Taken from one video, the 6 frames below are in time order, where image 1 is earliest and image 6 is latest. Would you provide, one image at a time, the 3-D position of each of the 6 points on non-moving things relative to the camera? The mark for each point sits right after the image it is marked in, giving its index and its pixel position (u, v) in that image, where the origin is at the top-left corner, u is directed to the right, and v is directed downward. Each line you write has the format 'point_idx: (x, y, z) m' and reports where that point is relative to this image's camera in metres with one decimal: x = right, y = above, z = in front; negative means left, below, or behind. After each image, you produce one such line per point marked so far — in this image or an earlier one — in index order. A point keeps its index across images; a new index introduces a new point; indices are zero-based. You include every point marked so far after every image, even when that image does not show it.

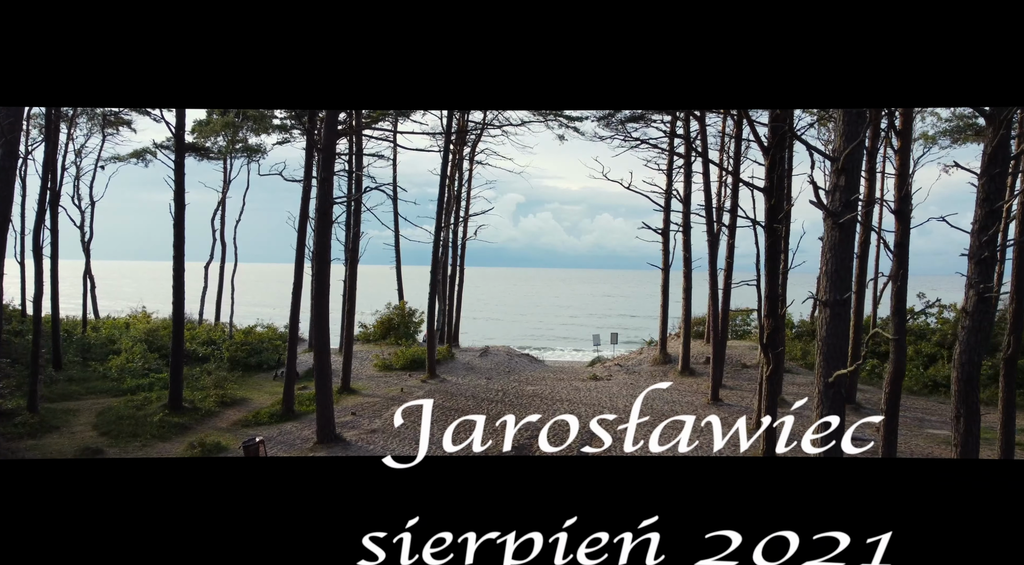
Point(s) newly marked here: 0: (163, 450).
0: (-5.8, -2.8, +12.3) m
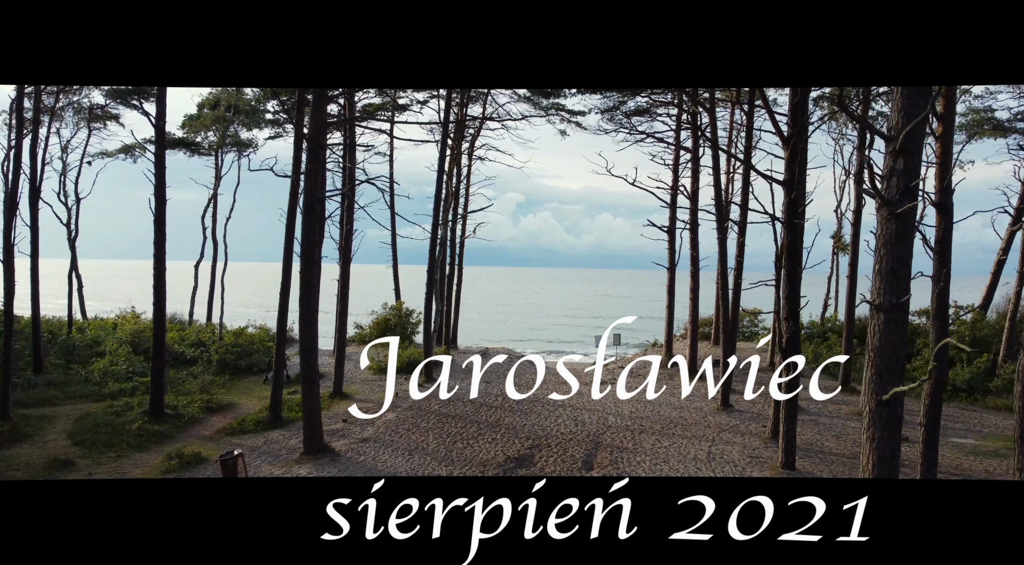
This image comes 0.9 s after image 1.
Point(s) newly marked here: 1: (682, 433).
0: (-5.8, -2.8, +11.6) m
1: (+3.1, -2.7, +13.6) m
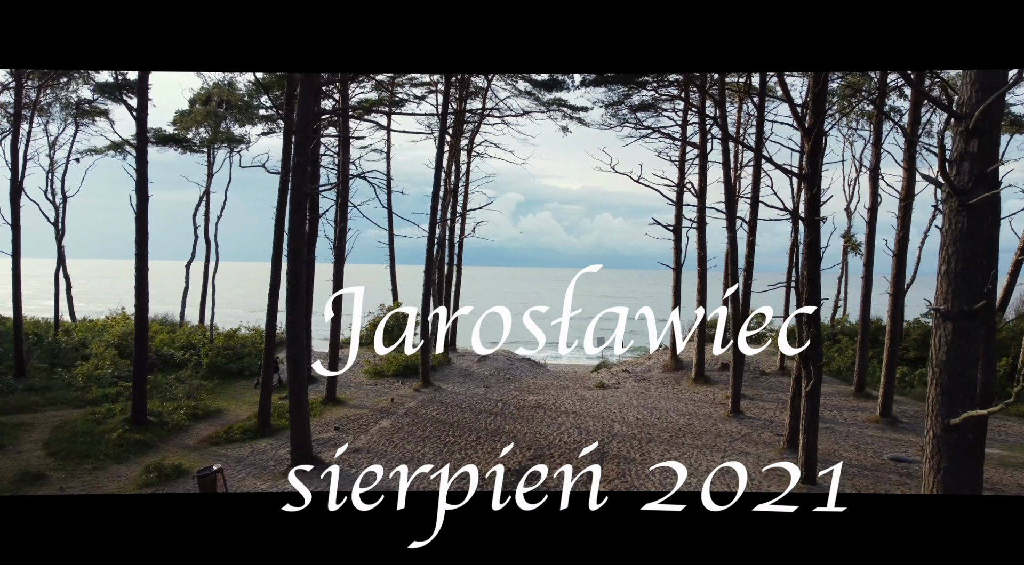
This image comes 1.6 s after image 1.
0: (-5.8, -2.8, +10.9) m
1: (+3.1, -2.8, +13.0) m
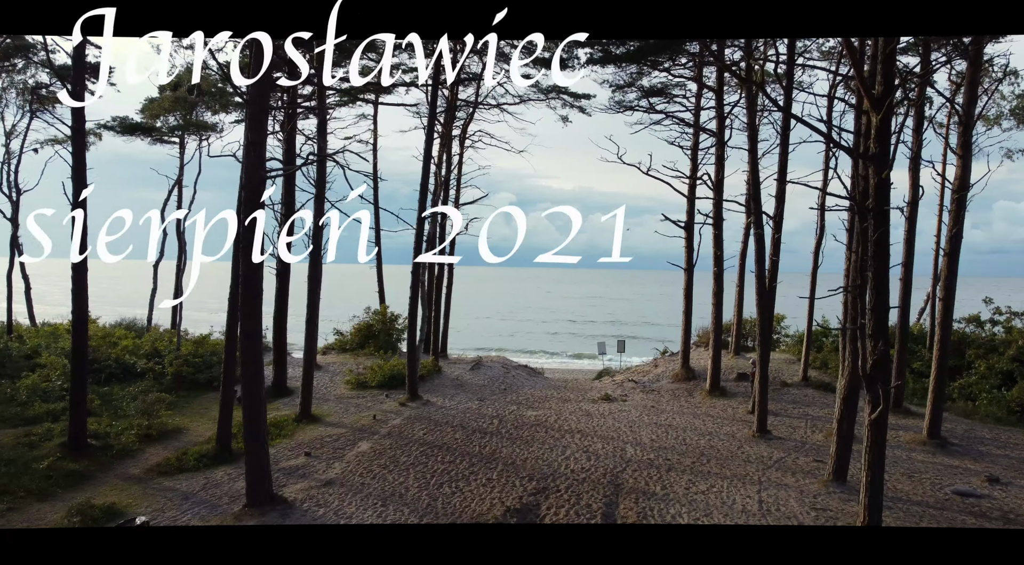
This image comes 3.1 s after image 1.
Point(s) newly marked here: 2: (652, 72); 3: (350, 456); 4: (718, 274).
0: (-5.8, -2.8, +9.0) m
1: (+3.0, -2.8, +11.2) m
2: (+3.1, +4.6, +16.3) m
3: (-2.6, -2.7, +11.8) m
4: (+4.7, +0.2, +16.9) m
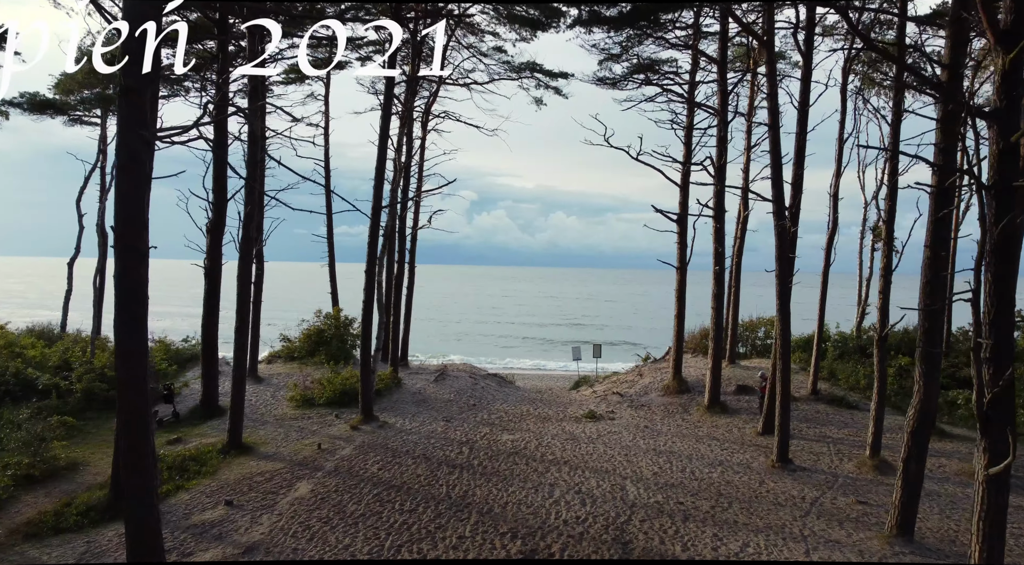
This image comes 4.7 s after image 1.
0: (-6.0, -2.9, +6.4) m
1: (+2.8, -2.8, +9.1) m
2: (+2.5, +4.6, +14.1) m
3: (-2.9, -2.8, +9.3) m
4: (+4.1, +0.2, +14.8) m
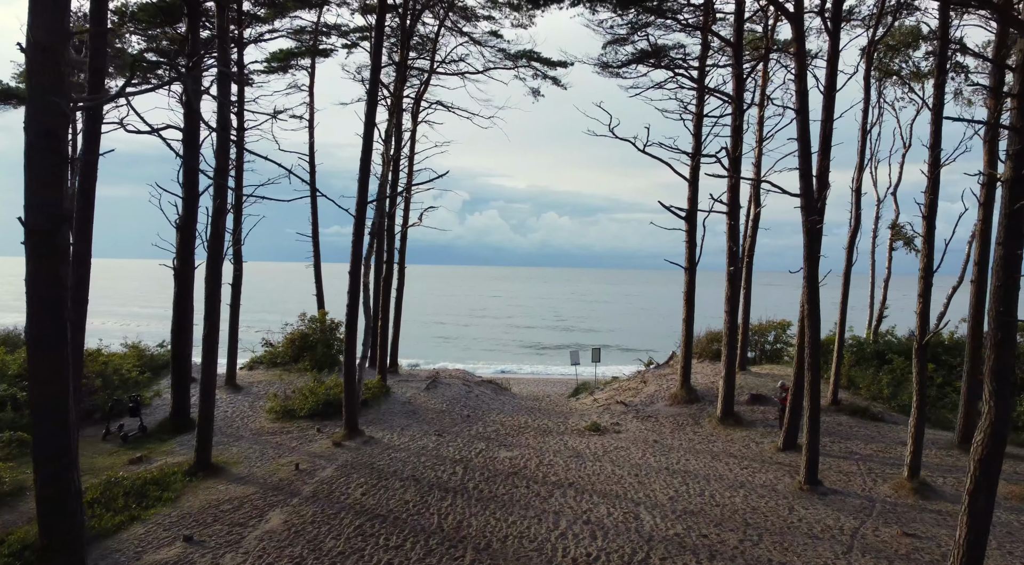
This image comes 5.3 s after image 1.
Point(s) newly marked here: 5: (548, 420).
0: (-5.9, -2.9, +5.2) m
1: (+2.8, -2.9, +7.9) m
2: (+2.5, +4.6, +13.0) m
3: (-2.9, -2.8, +8.2) m
4: (+4.1, +0.1, +13.7) m
5: (+0.7, -2.8, +15.3) m
